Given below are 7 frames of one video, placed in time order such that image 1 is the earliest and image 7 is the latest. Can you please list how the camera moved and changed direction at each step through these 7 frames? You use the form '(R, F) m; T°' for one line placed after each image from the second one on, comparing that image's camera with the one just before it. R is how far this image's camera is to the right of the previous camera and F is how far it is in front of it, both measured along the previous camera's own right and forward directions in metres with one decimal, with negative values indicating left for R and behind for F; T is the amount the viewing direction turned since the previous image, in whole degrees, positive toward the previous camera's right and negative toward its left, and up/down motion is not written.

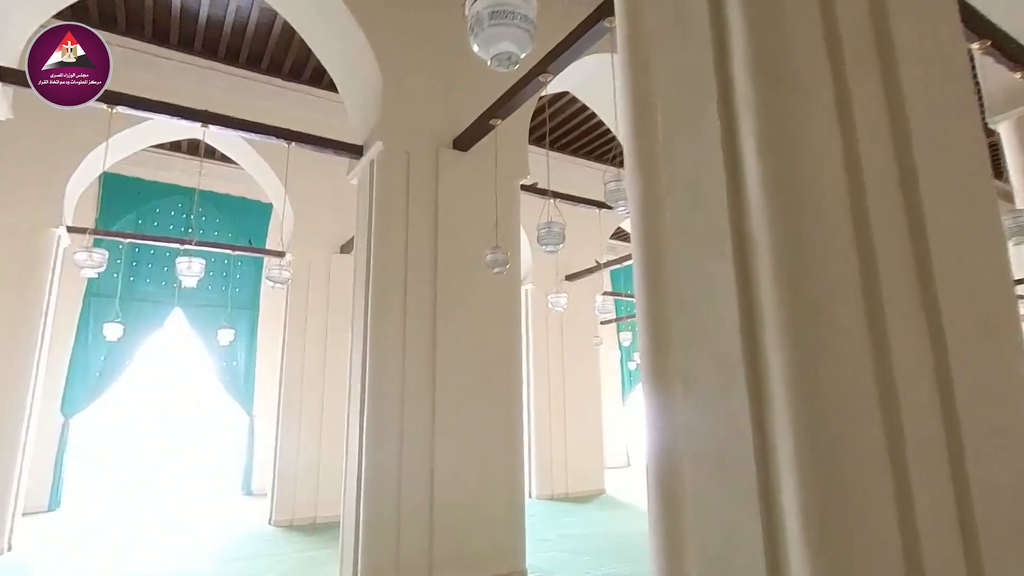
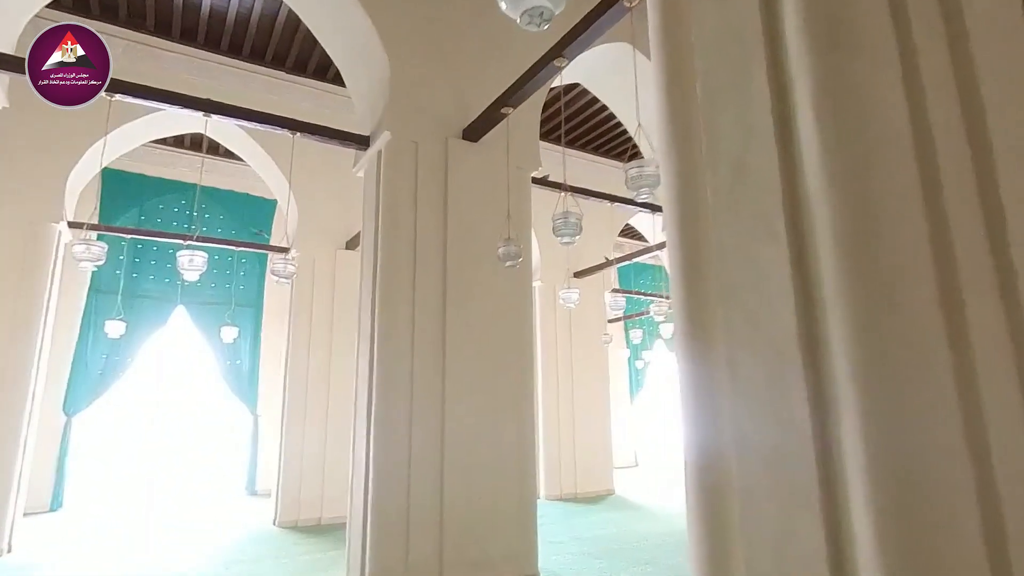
(-0.1, +0.1) m; 0°
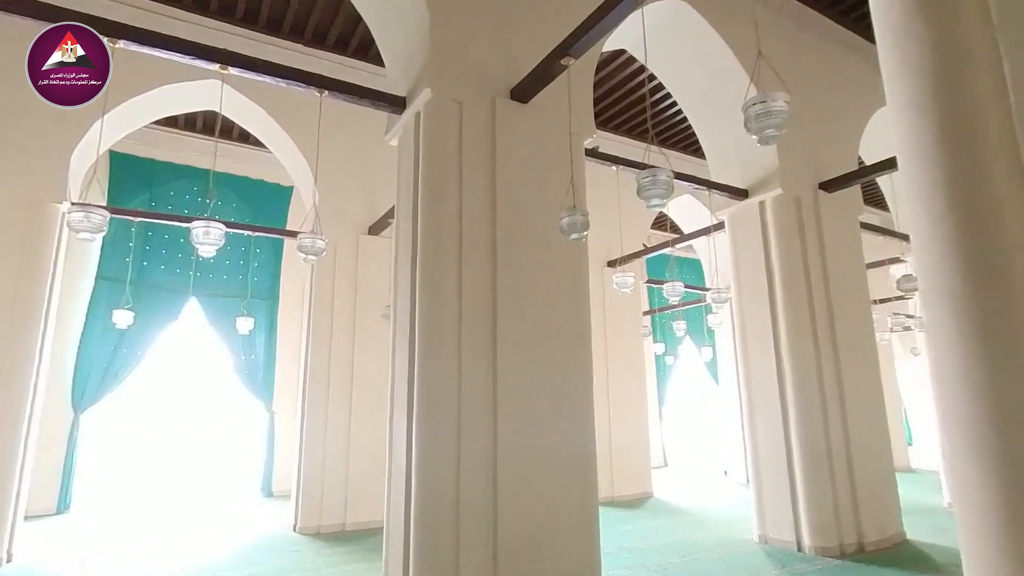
(-0.3, +0.5) m; -1°
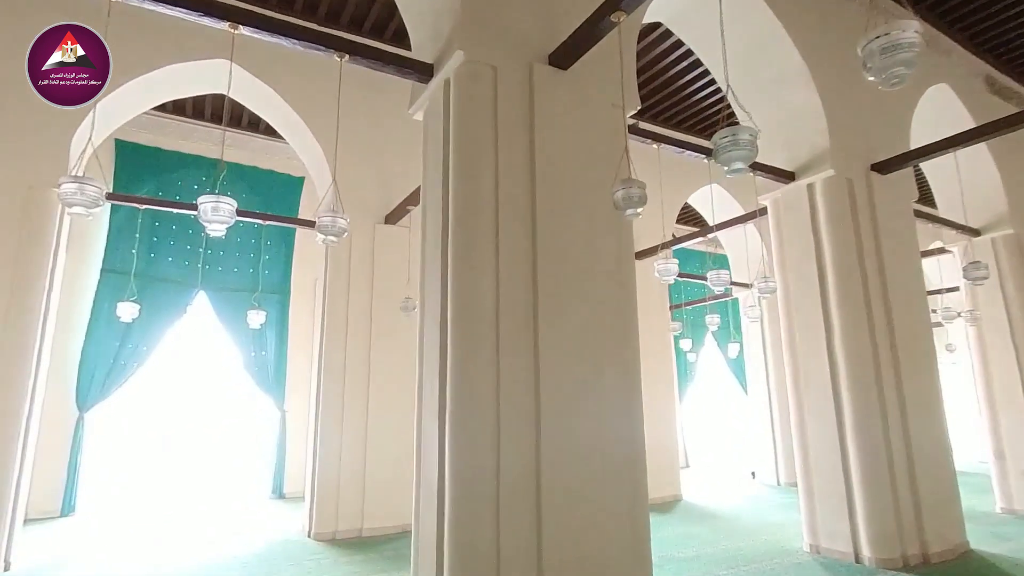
(-0.2, +0.4) m; -1°
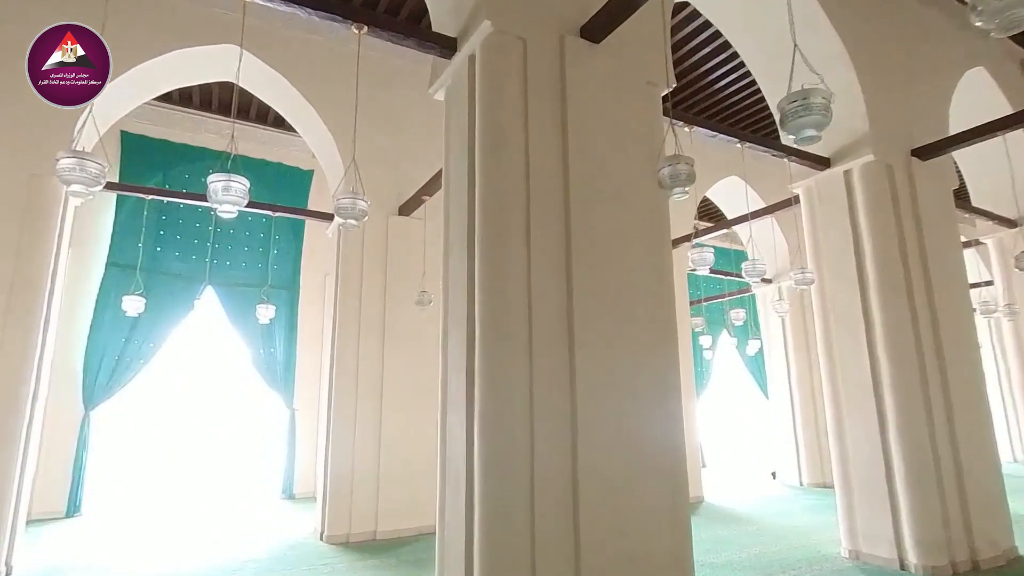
(-0.1, +0.2) m; -1°
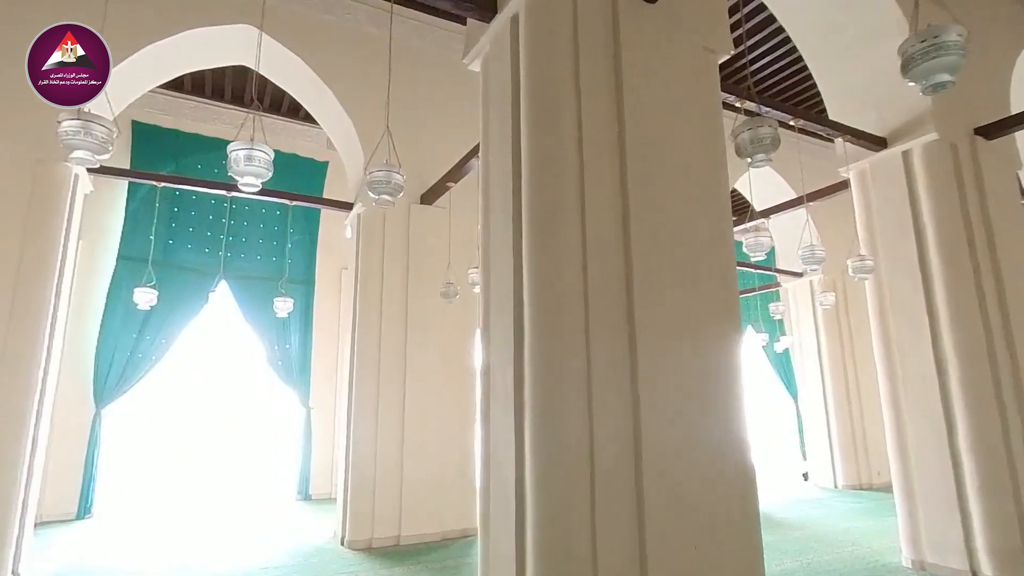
(-0.2, +0.3) m; -1°
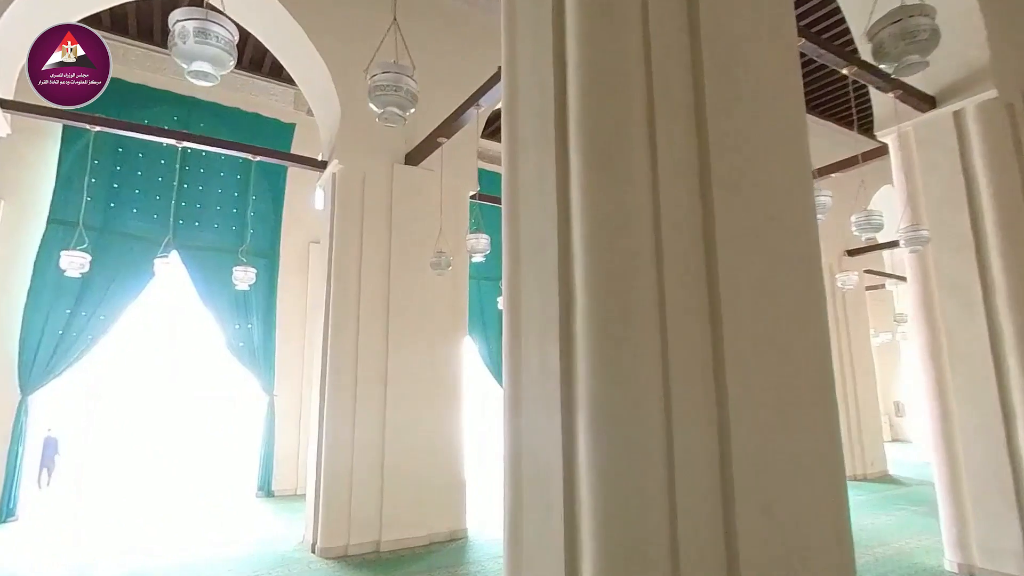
(-0.3, +0.6) m; +4°
